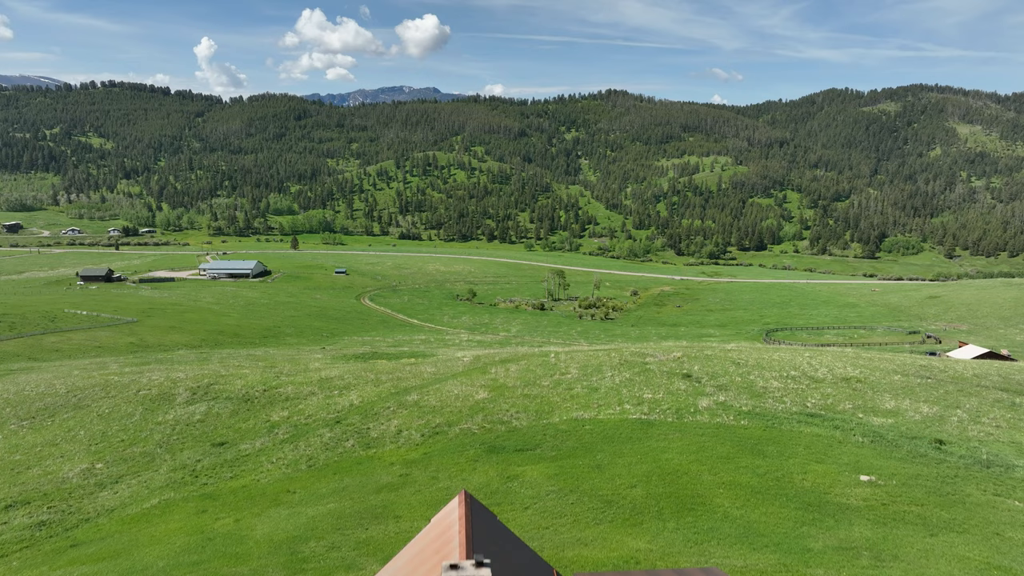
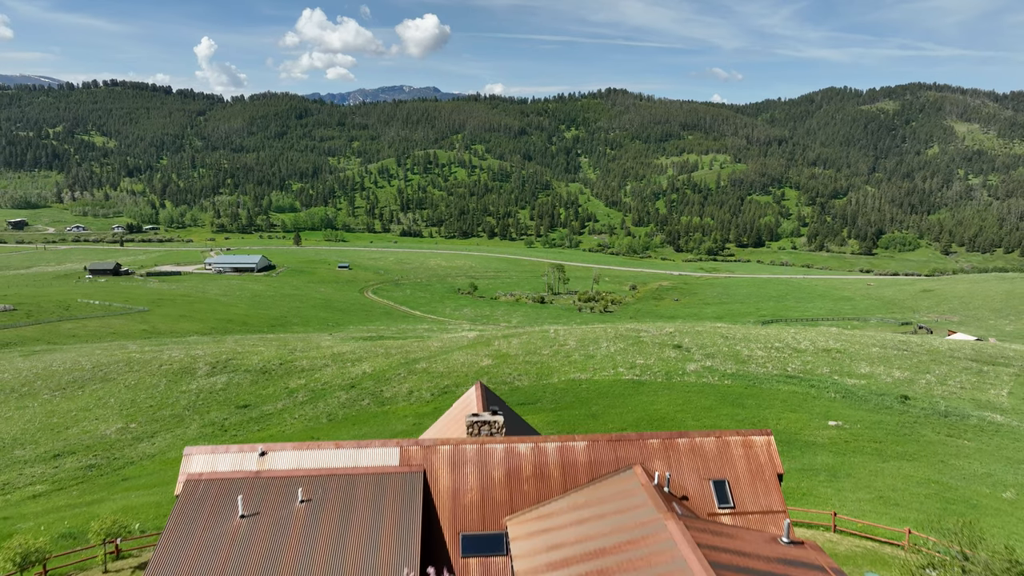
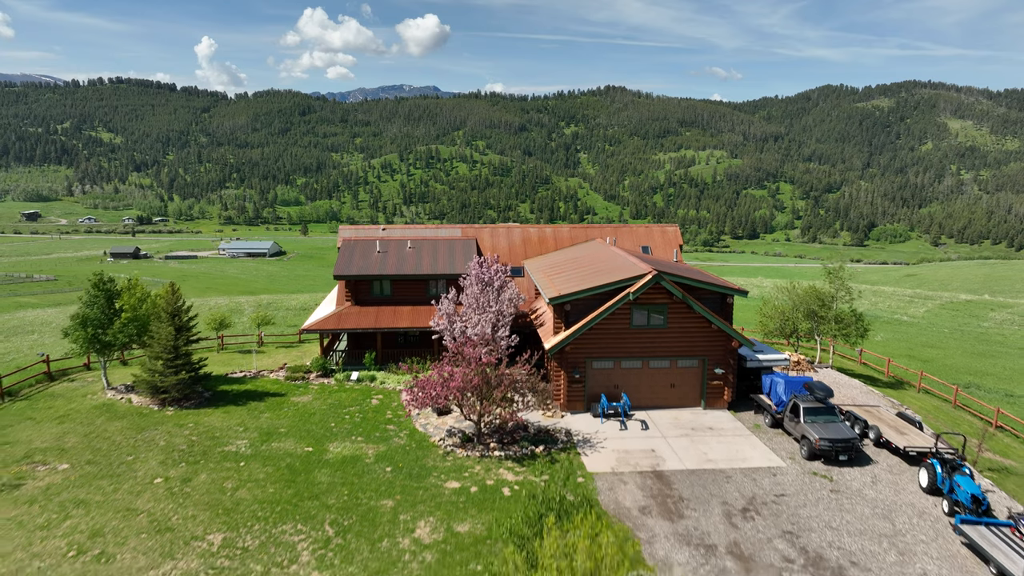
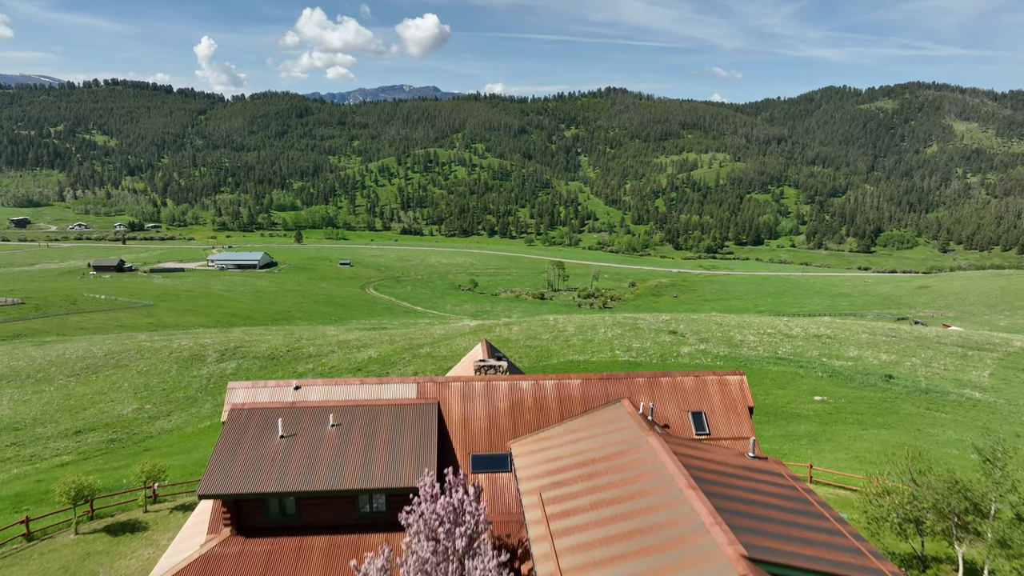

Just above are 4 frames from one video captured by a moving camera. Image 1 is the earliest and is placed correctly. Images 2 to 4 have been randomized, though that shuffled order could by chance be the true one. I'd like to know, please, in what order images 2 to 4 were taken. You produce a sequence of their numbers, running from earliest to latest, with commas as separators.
2, 4, 3
